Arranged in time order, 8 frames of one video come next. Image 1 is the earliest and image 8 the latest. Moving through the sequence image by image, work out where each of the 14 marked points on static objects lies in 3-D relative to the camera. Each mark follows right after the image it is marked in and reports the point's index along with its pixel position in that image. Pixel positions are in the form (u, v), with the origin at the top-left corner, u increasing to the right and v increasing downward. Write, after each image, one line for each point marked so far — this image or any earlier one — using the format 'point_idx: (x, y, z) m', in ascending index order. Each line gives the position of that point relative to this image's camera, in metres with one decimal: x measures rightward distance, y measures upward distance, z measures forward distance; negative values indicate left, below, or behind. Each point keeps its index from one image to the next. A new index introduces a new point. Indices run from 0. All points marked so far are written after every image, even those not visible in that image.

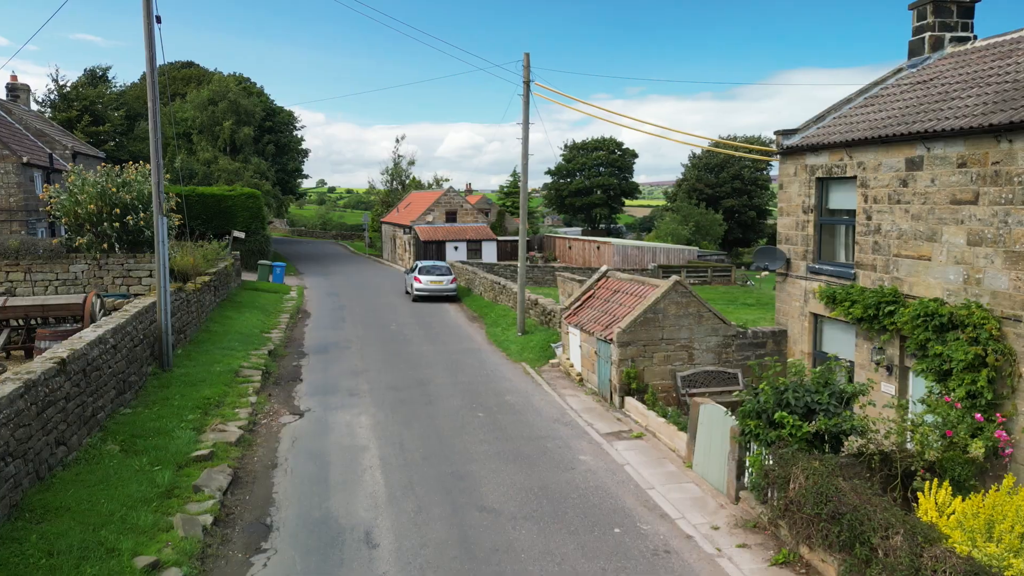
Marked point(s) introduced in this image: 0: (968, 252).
0: (+6.1, +0.5, +9.9) m
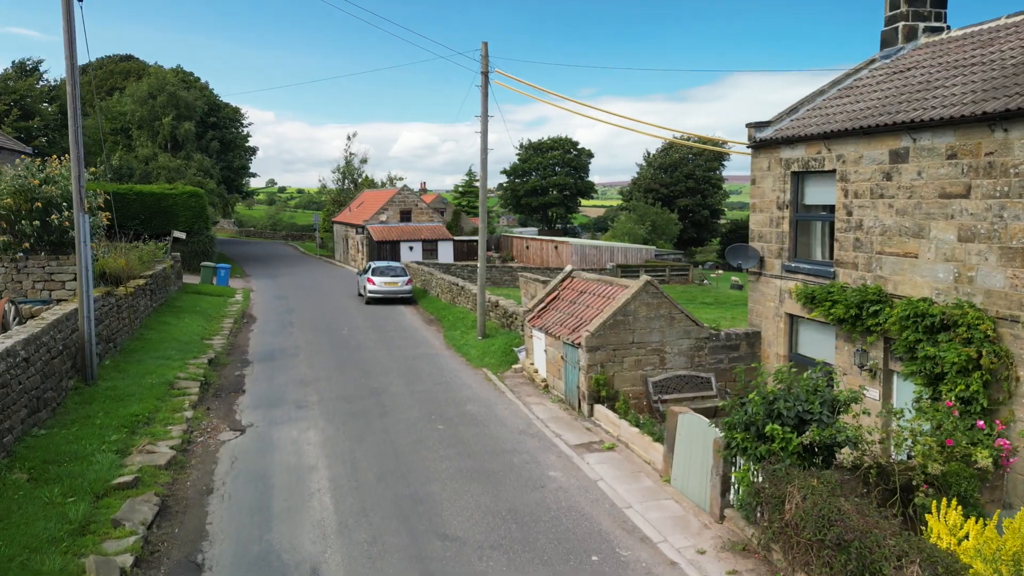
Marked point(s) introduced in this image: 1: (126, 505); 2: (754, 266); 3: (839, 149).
0: (+5.6, +0.5, +9.4) m
1: (-4.5, -2.5, +8.7) m
2: (+4.4, +0.4, +13.5) m
3: (+5.0, +2.1, +11.4) m
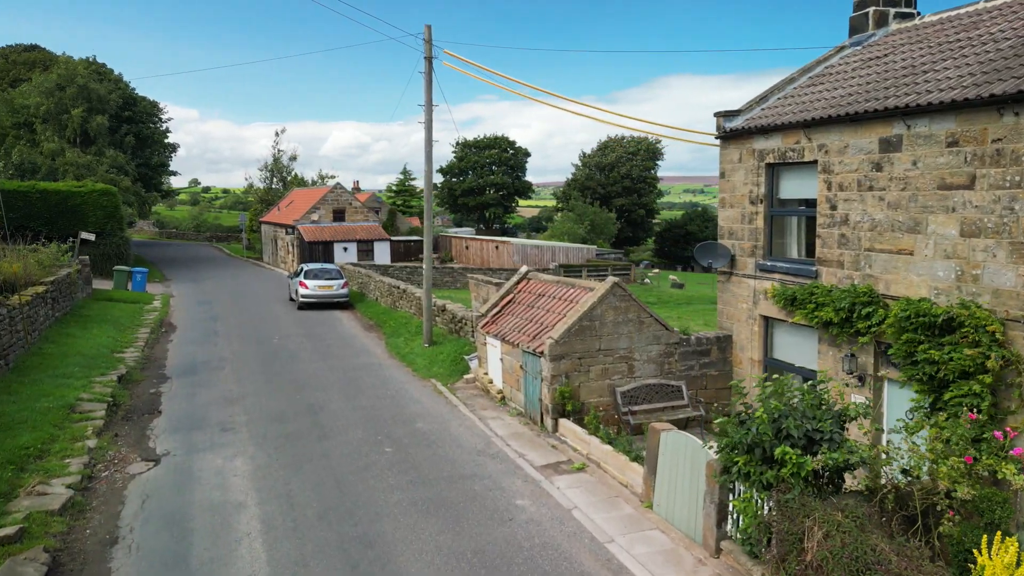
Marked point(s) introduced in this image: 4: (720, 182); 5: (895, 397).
0: (+5.2, +0.5, +8.6) m
1: (-4.8, -2.6, +7.0) m
2: (+3.6, +0.4, +12.6) m
3: (+4.4, +2.1, +10.6) m
4: (+3.6, +1.8, +12.7) m
5: (+4.9, -1.4, +9.6) m
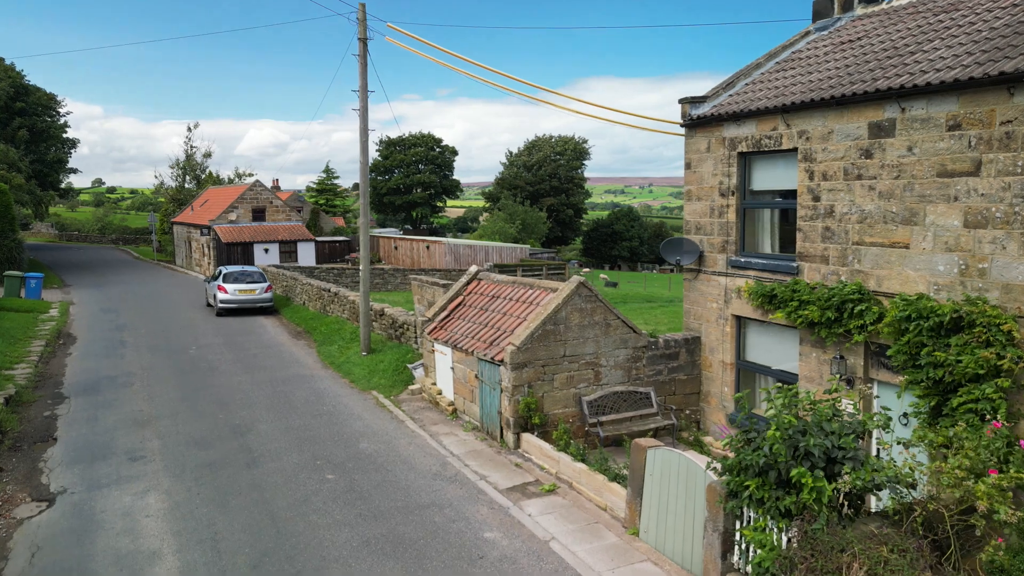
0: (+4.8, +0.6, +7.9) m
1: (-4.9, -2.7, +5.4) m
2: (+2.8, +0.4, +11.7) m
3: (+3.8, +2.2, +9.8) m
4: (+2.8, +1.8, +11.9) m
5: (+4.5, -1.4, +9.0) m
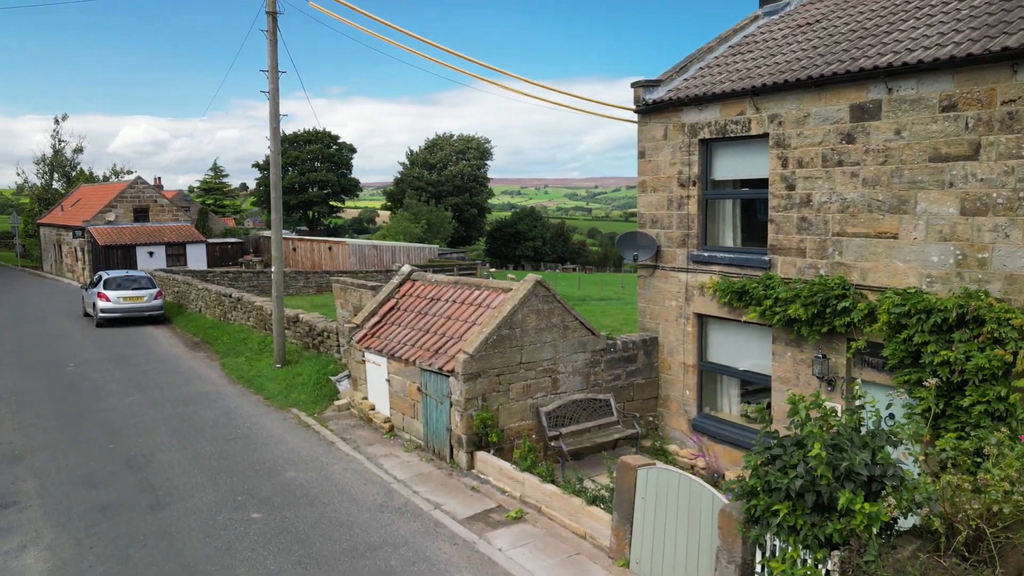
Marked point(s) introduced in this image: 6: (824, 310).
0: (+4.5, +0.6, +7.5) m
1: (-4.7, -2.8, +3.6) m
2: (+2.0, +0.4, +10.9) m
3: (+3.2, +2.2, +9.2) m
4: (+1.9, +1.9, +11.1) m
5: (+4.1, -1.3, +8.4) m
6: (+3.6, -0.2, +8.5) m
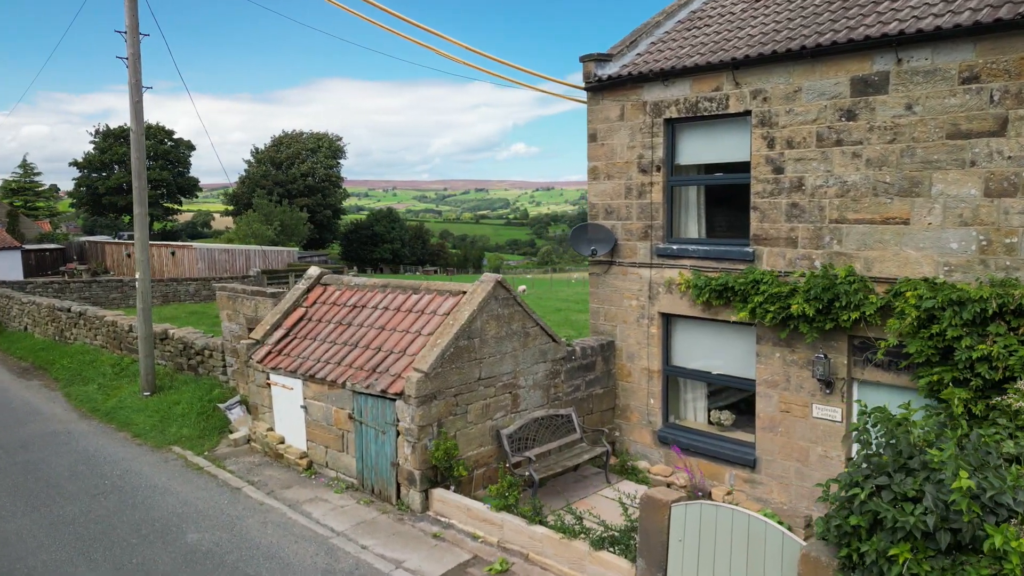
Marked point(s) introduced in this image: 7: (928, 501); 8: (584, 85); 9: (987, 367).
0: (+4.3, +0.8, +6.8) m
1: (-3.8, -2.9, +1.2) m
2: (+1.2, +0.5, +9.7) m
3: (+2.7, +2.3, +8.3) m
4: (+1.0, +1.9, +9.9) m
5: (+3.8, -1.2, +7.7) m
6: (+3.2, -0.2, +7.7) m
7: (+2.5, -1.3, +4.4) m
8: (+0.9, +2.7, +9.7) m
9: (+4.1, -0.7, +6.5) m
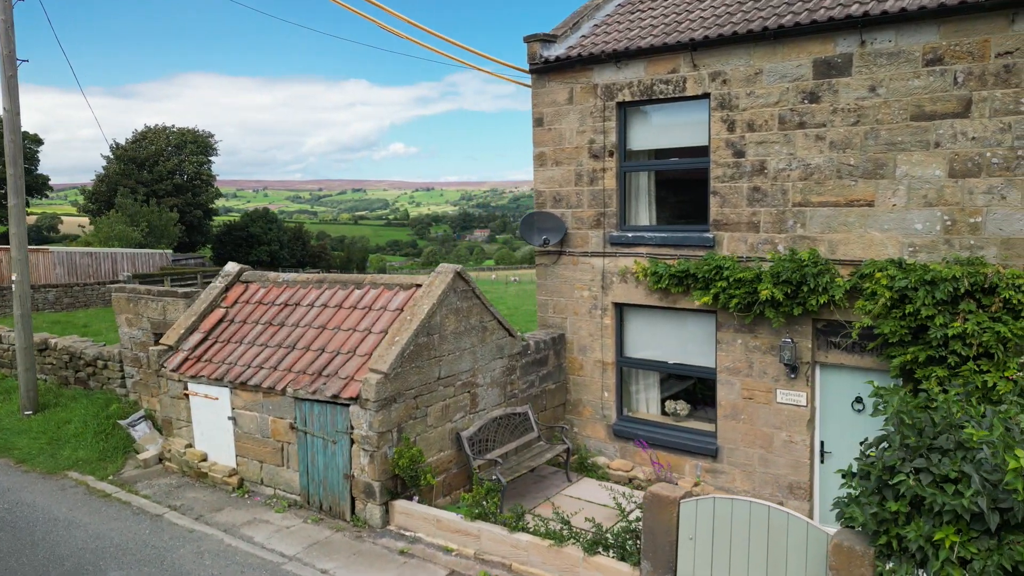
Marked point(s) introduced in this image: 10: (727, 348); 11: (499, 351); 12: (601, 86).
0: (+4.1, +0.9, +7.0) m
1: (-3.0, -2.9, +0.1) m
2: (+0.5, +0.6, +9.3) m
3: (+2.2, +2.4, +8.1) m
4: (+0.3, +2.0, +9.4) m
5: (+3.5, -1.0, +7.7) m
6: (+2.9, 0.0, +7.6) m
7: (+2.7, -1.1, +4.3) m
8: (+0.2, +2.8, +9.3) m
9: (+3.9, -0.5, +6.6) m
10: (+2.4, -0.7, +8.3) m
11: (-0.2, -0.7, +8.3) m
12: (+1.1, +2.4, +8.9) m
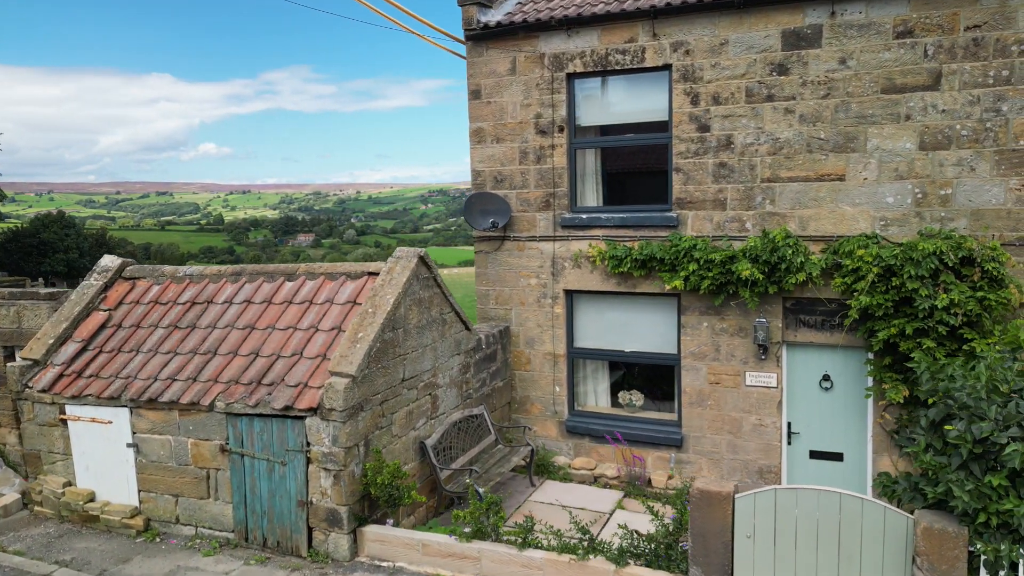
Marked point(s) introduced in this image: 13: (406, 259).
0: (+3.8, +1.2, +7.0) m
1: (-1.3, -2.8, -1.3) m
2: (-0.2, +0.7, +8.5) m
3: (+1.7, +2.6, +7.7) m
4: (-0.4, +2.1, +8.6) m
5: (+3.1, -0.8, +7.6) m
6: (+2.5, +0.2, +7.4) m
7: (+3.1, -0.9, +4.1) m
8: (-0.5, +2.9, +8.4) m
9: (+3.8, -0.2, +6.6) m
10: (+1.9, -0.5, +8.0) m
11: (-0.6, -0.6, +7.4) m
12: (+0.4, +2.6, +8.2) m
13: (-0.9, +0.3, +6.5) m
